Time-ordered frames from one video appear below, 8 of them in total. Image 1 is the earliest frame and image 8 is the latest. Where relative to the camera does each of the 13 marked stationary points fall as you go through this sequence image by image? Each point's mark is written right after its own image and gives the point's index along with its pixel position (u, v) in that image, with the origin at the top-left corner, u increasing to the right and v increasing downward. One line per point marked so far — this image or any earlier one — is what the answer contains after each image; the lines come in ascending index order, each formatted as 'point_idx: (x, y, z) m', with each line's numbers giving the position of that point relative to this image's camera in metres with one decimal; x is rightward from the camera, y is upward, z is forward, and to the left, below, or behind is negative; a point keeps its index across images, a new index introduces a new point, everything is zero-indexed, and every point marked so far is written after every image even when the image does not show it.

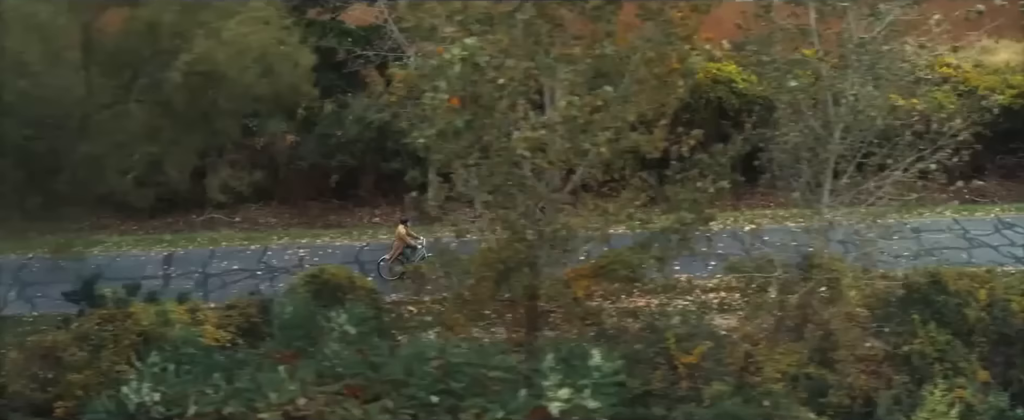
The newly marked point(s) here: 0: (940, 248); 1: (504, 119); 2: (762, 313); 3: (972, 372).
0: (+4.6, -0.4, +9.7) m
1: (-0.1, +0.6, +6.4) m
2: (+2.1, -0.9, +7.5) m
3: (+3.6, -1.3, +7.2) m
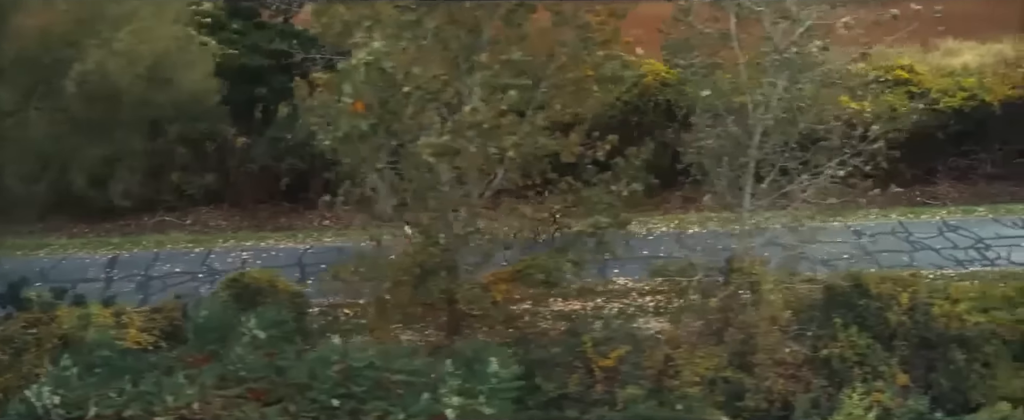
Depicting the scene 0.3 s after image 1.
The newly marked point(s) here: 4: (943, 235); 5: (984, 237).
0: (+3.9, -0.4, +9.7) m
1: (-0.7, +0.6, +6.4) m
2: (+1.5, -0.9, +7.5) m
3: (+3.0, -1.3, +7.2) m
4: (+4.8, -0.3, +10.1) m
5: (+5.2, -0.3, +10.0) m
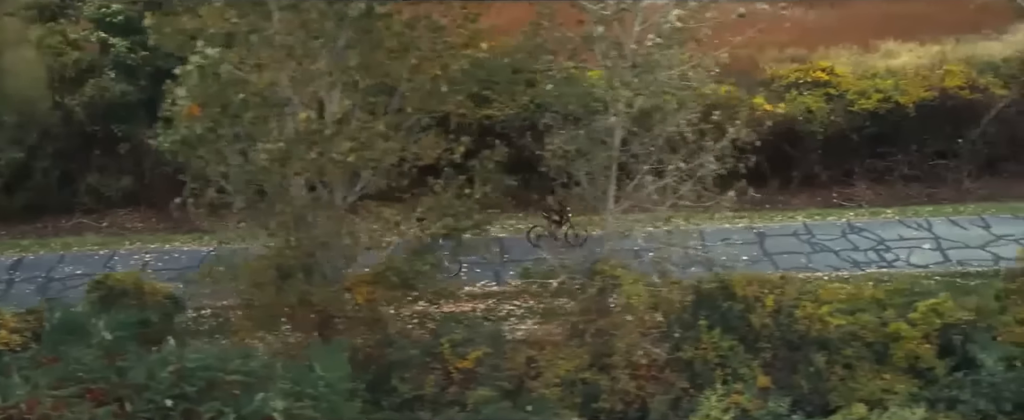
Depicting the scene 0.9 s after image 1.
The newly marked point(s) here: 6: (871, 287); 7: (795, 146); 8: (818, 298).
0: (+2.9, -0.5, +9.7) m
1: (-1.8, +0.6, +6.5) m
2: (+0.4, -0.9, +7.6) m
3: (+1.9, -1.3, +7.2) m
4: (+3.7, -0.3, +10.1) m
5: (+4.1, -0.3, +10.0) m
6: (+3.1, -0.7, +8.0) m
7: (+3.6, +0.8, +11.5) m
8: (+2.6, -0.7, +7.7) m
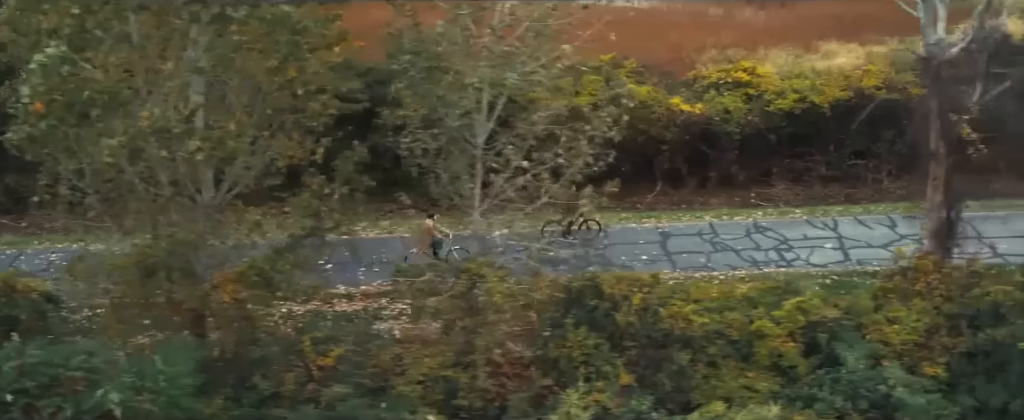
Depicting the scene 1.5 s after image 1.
0: (+1.8, -0.5, +9.7) m
1: (-2.9, +0.6, +6.6) m
2: (-0.7, -0.9, +7.6) m
3: (+0.8, -1.3, +7.2) m
4: (+2.6, -0.3, +10.1) m
5: (+3.0, -0.3, +10.0) m
6: (+2.0, -0.7, +8.0) m
7: (+2.5, +0.8, +11.5) m
8: (+1.5, -0.7, +7.7) m
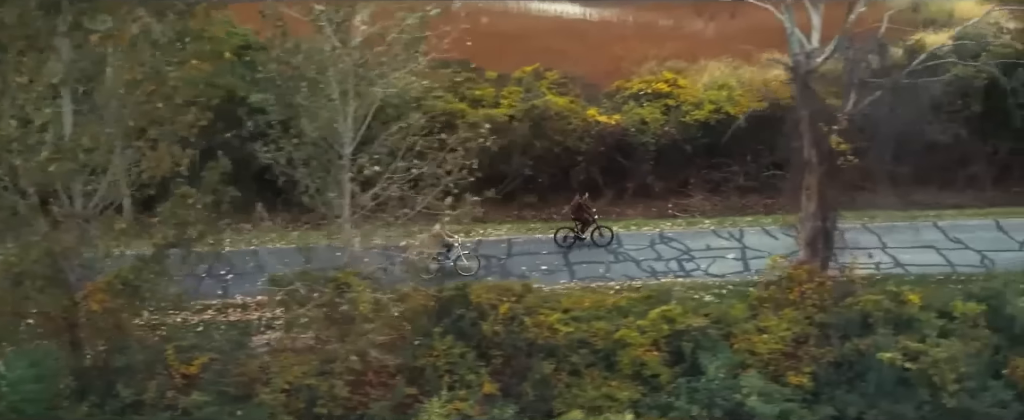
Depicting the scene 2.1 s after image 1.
0: (+0.7, -0.6, +9.8) m
1: (-4.0, +0.5, +6.7) m
2: (-1.8, -1.0, +7.7) m
3: (-0.3, -1.4, +7.3) m
4: (+1.6, -0.4, +10.1) m
5: (+2.0, -0.4, +10.0) m
6: (+0.9, -0.8, +8.0) m
7: (+1.5, +0.7, +11.6) m
8: (+0.4, -0.8, +7.7) m
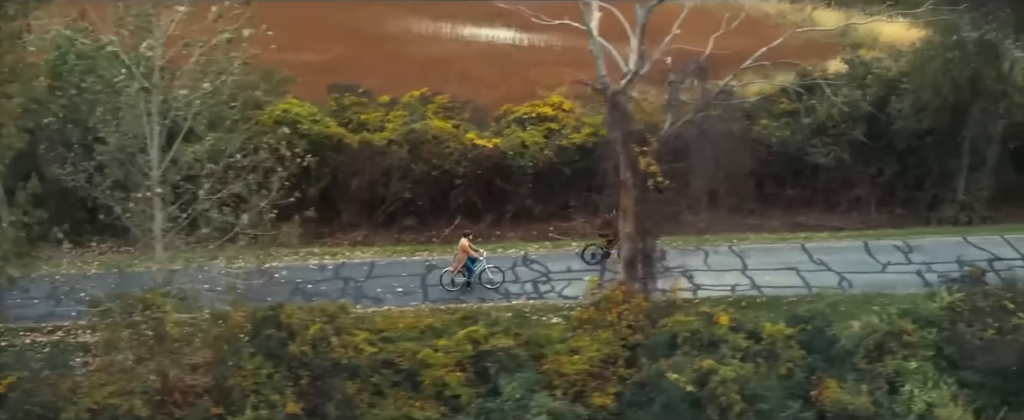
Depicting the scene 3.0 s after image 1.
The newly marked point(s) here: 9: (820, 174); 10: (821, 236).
0: (-0.8, -0.8, +9.8) m
1: (-5.6, +0.4, +6.9) m
2: (-3.4, -1.2, +7.8) m
3: (-1.9, -1.6, +7.3) m
4: (0.0, -0.7, +10.1) m
5: (+0.4, -0.7, +10.1) m
6: (-0.6, -1.0, +8.1) m
7: (0.0, +0.4, +11.6) m
8: (-1.2, -1.0, +7.8) m
9: (+4.0, +0.5, +12.0) m
10: (+3.8, -0.3, +11.1) m
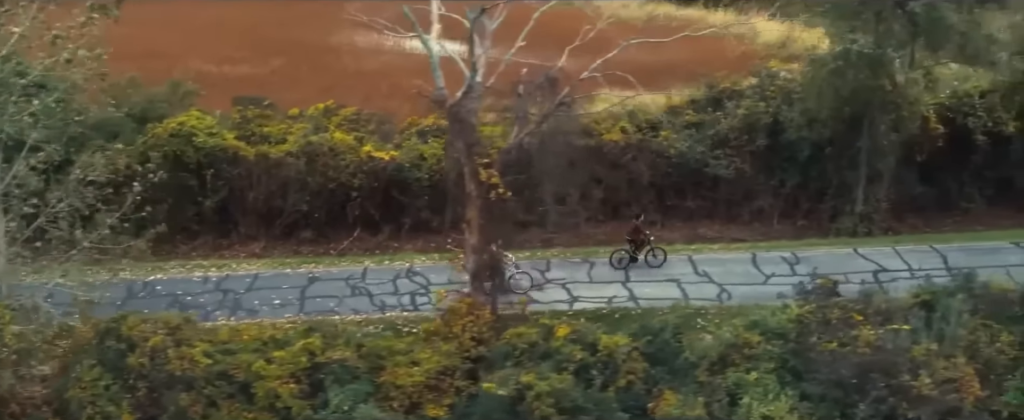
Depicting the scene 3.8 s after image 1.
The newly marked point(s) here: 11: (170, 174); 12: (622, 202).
0: (-2.2, -0.9, +9.8) m
1: (-7.0, +0.3, +7.0) m
2: (-4.8, -1.3, +7.8) m
3: (-3.3, -1.7, +7.3) m
4: (-1.3, -0.8, +10.2) m
5: (-0.9, -0.8, +10.1) m
6: (-2.0, -1.1, +8.1) m
7: (-1.3, +0.2, +11.7) m
8: (-2.6, -1.1, +7.8) m
9: (+2.7, +0.3, +12.0) m
10: (+2.5, -0.5, +11.0) m
11: (-4.2, +0.4, +11.2) m
12: (+1.4, +0.1, +11.9) m
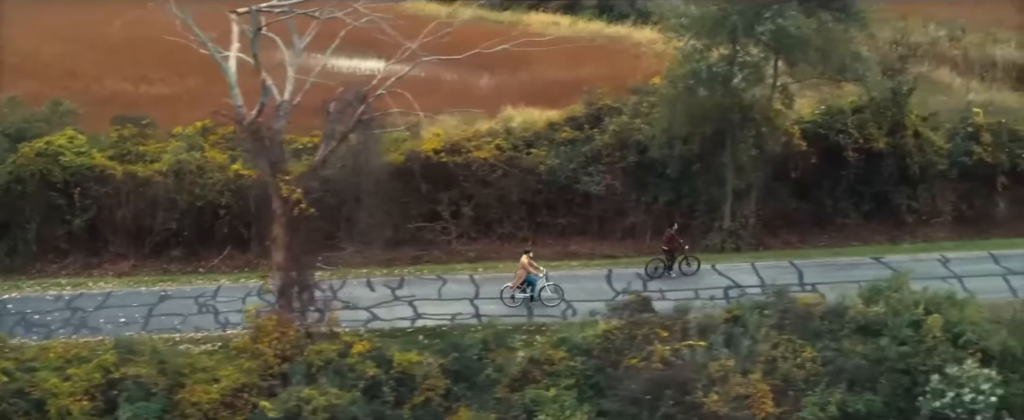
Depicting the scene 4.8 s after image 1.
0: (-3.8, -1.1, +9.9) m
1: (-8.7, +0.1, +7.1) m
2: (-6.5, -1.4, +7.9) m
3: (-5.0, -1.8, +7.4) m
4: (-3.0, -1.0, +10.2) m
5: (-2.6, -1.0, +10.1) m
6: (-3.7, -1.2, +8.1) m
7: (-3.0, 0.0, +11.7) m
8: (-4.3, -1.3, +7.8) m
9: (+1.1, +0.1, +12.0) m
10: (+0.8, -0.7, +11.1) m
11: (-5.9, +0.2, +11.3) m
12: (-0.2, -0.1, +11.9) m
